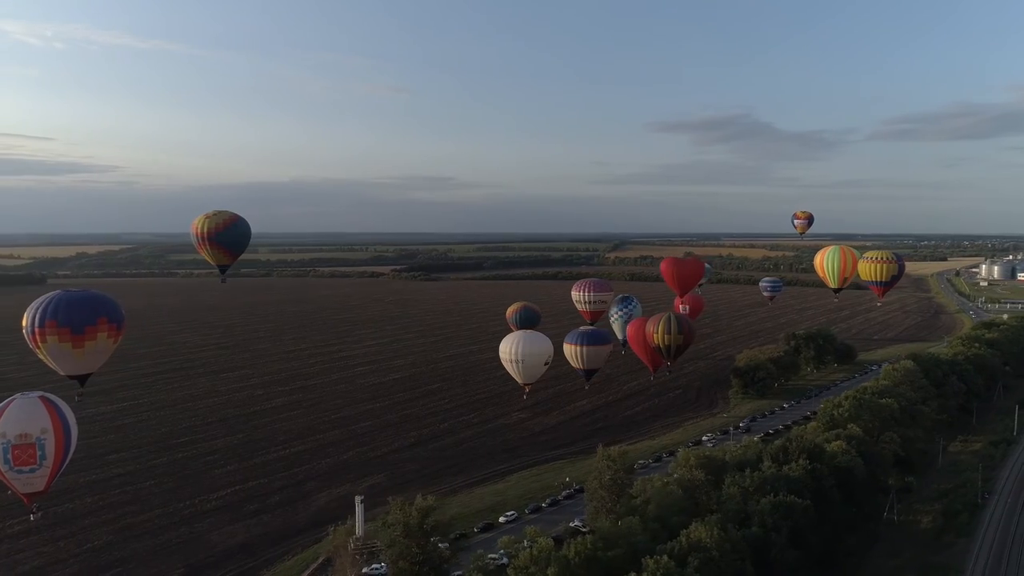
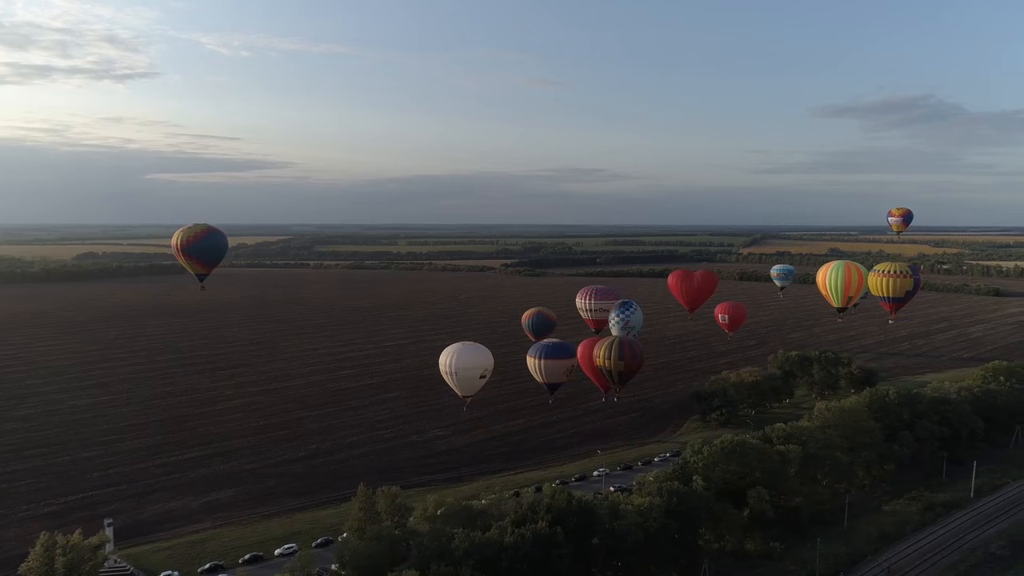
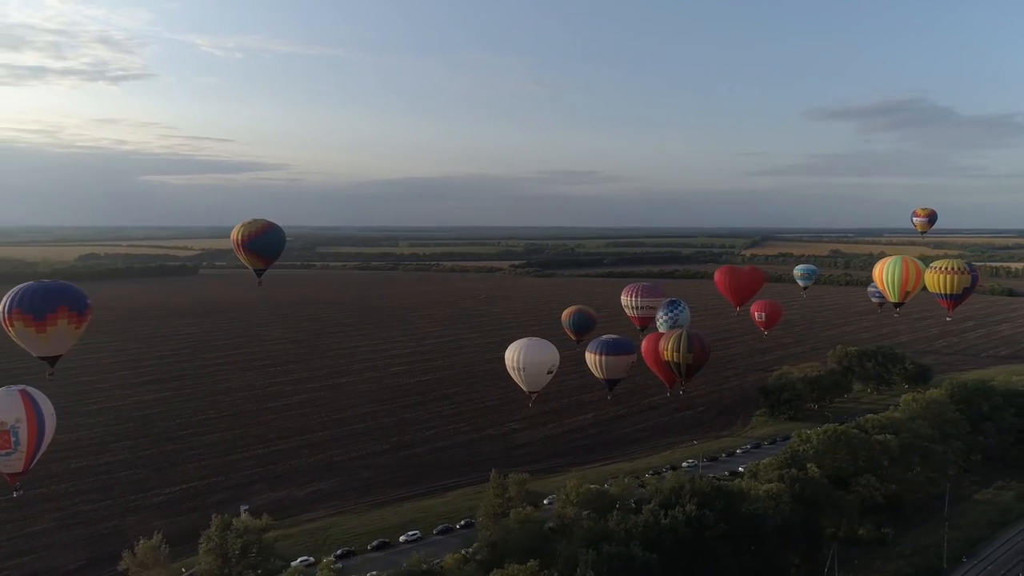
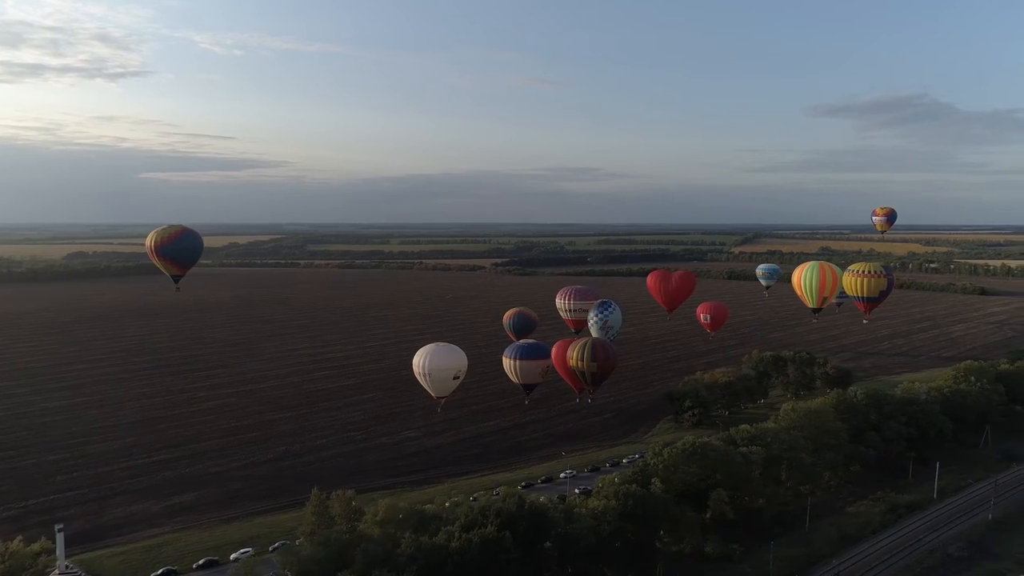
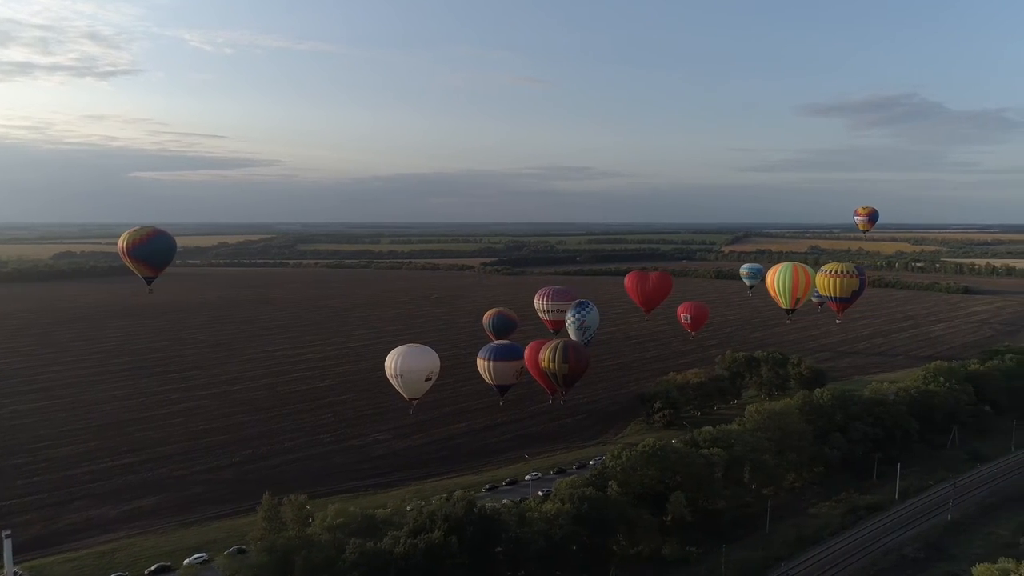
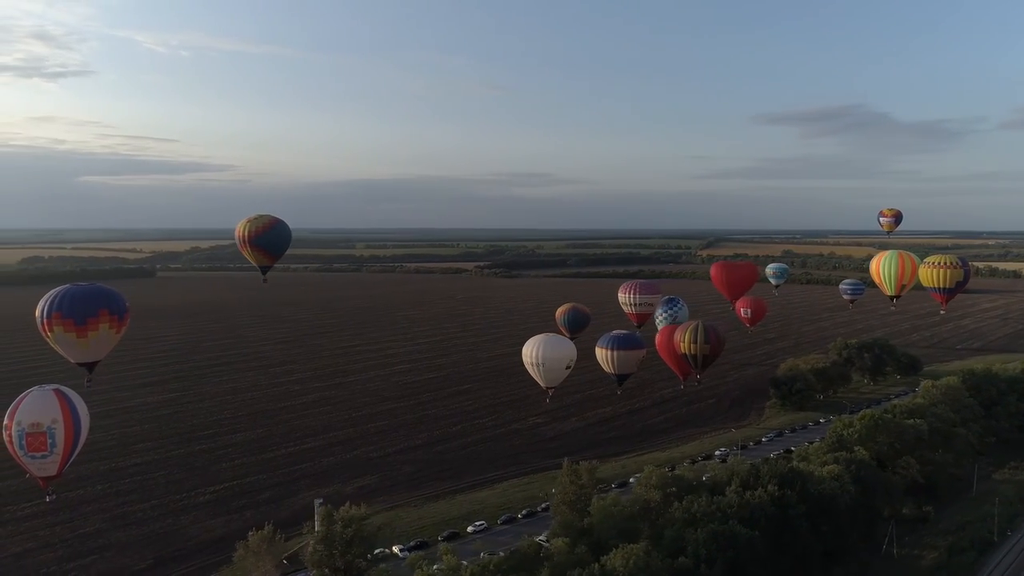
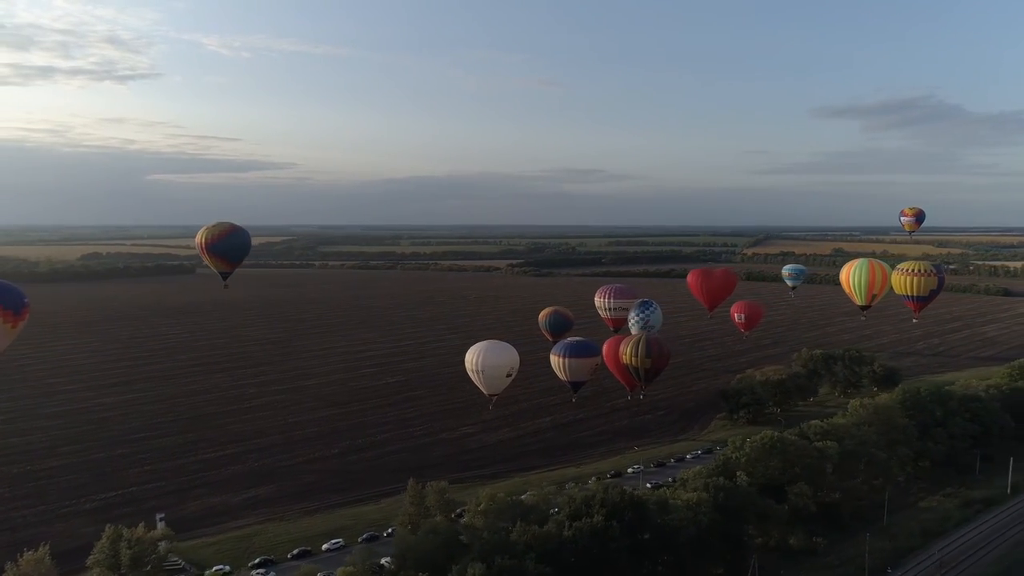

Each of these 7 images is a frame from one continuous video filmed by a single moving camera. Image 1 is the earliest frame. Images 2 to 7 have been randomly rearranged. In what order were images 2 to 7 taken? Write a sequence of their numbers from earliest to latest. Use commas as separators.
6, 3, 7, 2, 4, 5
